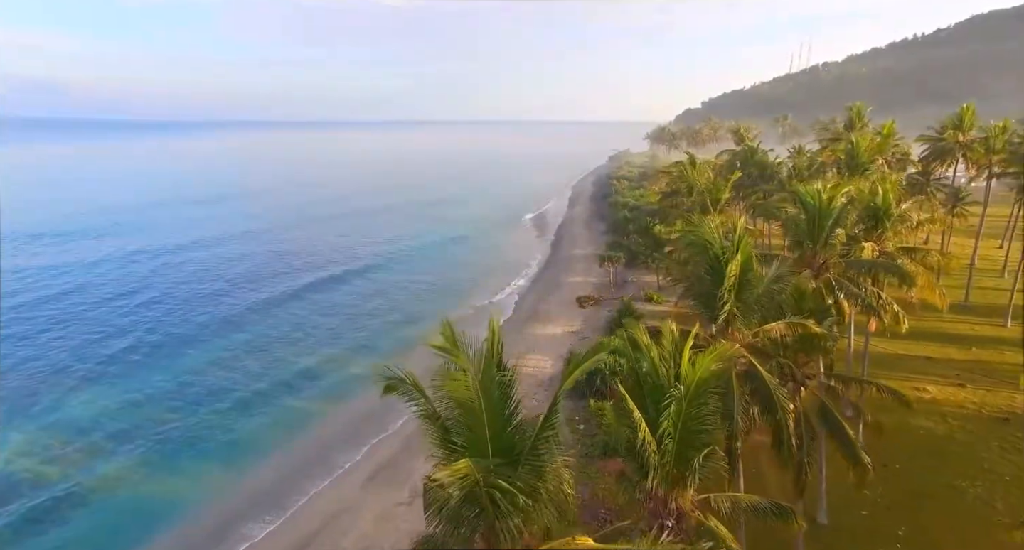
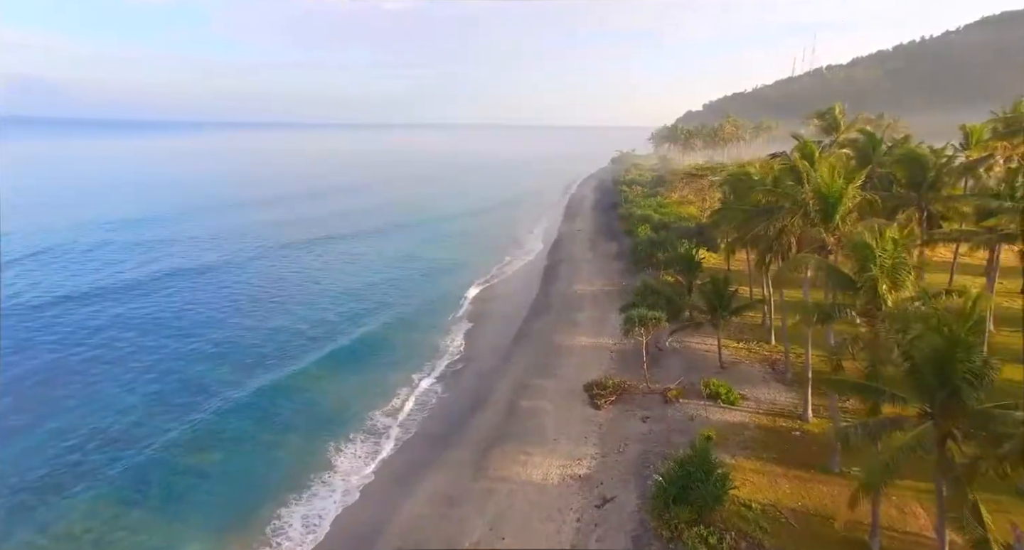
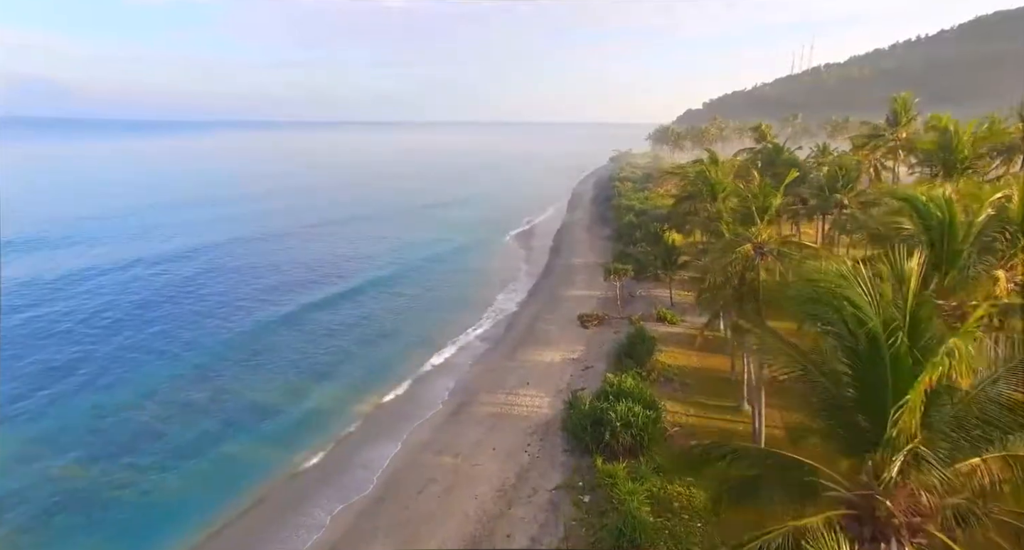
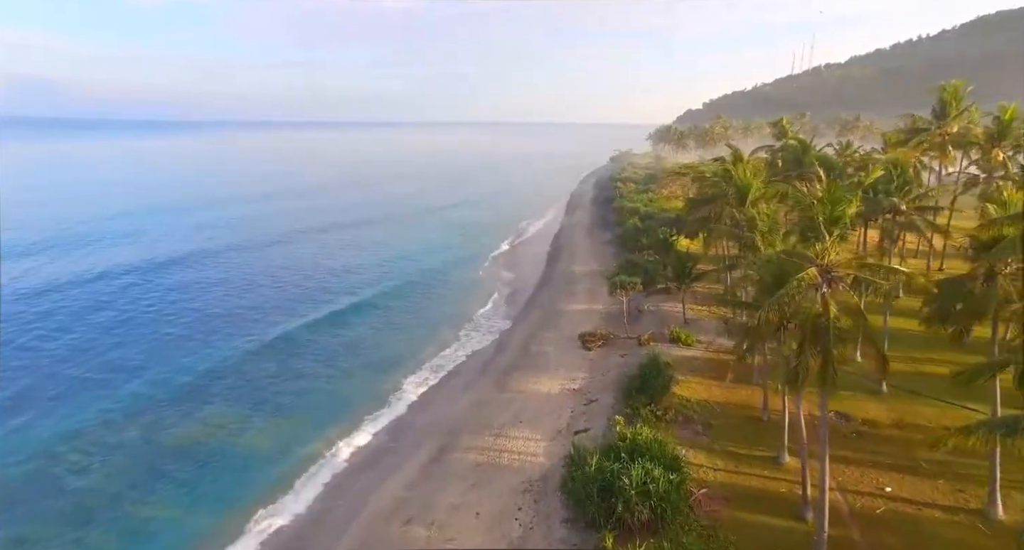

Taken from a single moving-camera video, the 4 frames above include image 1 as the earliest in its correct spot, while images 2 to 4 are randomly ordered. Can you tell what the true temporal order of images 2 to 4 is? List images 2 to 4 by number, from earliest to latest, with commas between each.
3, 4, 2
